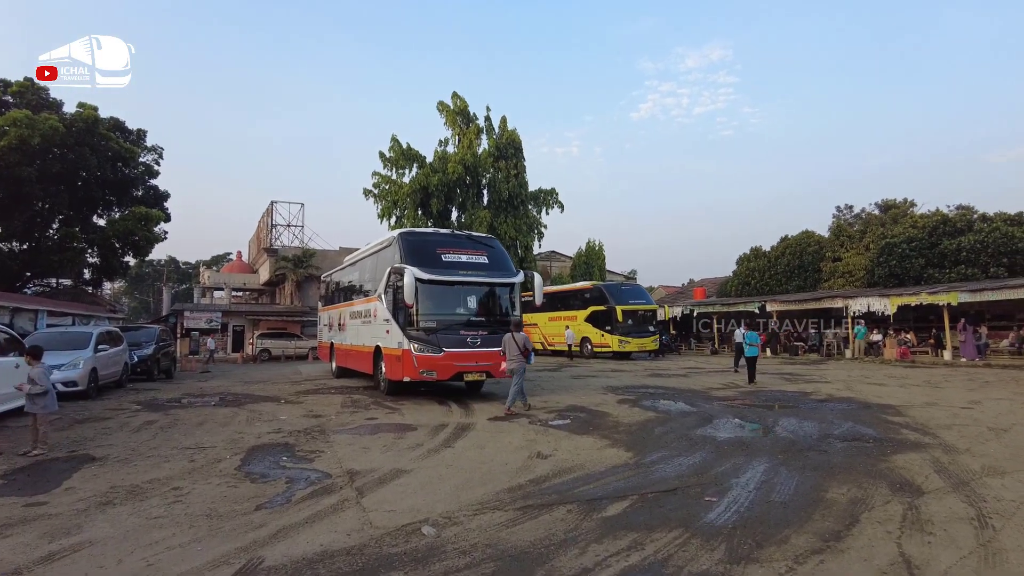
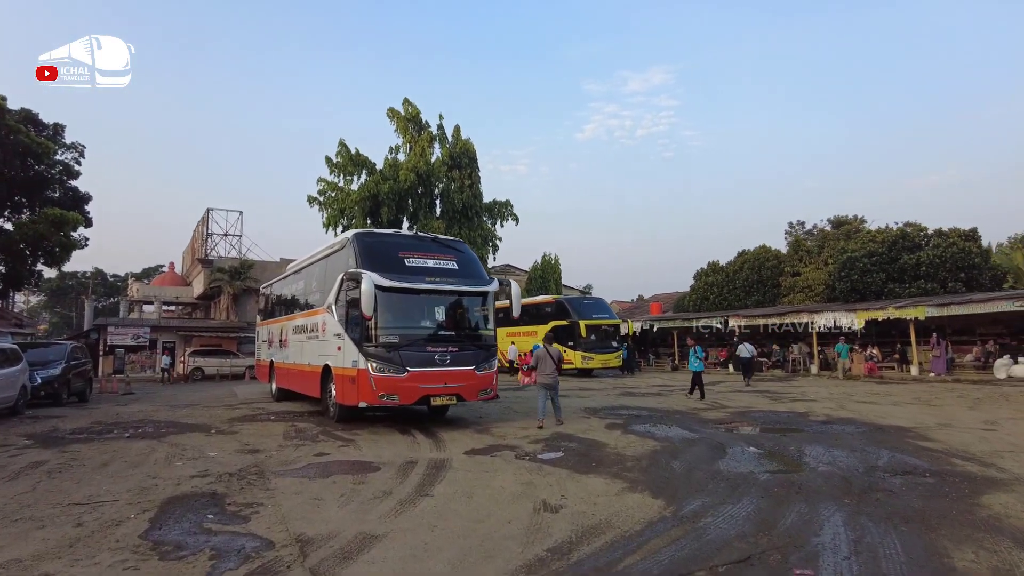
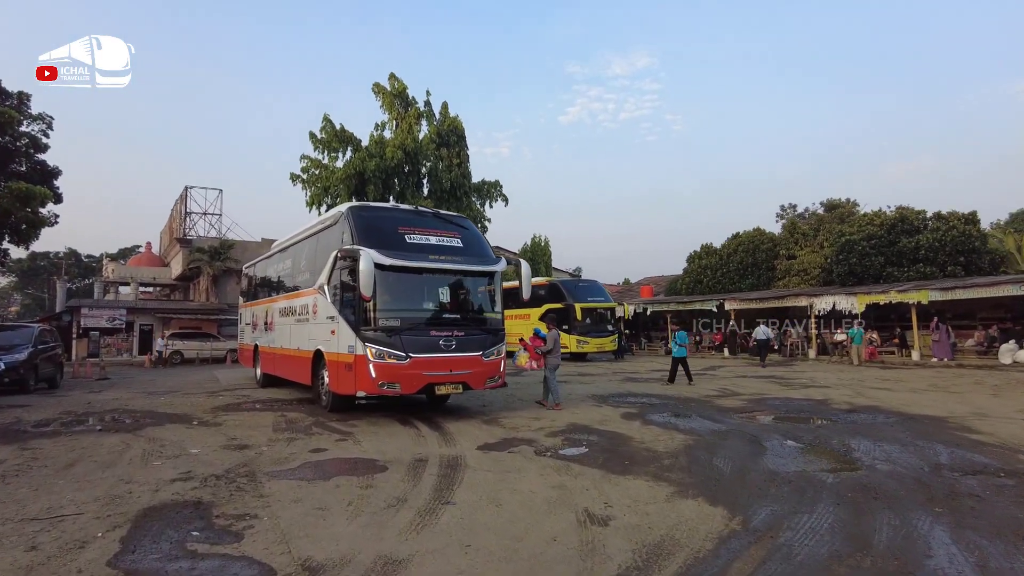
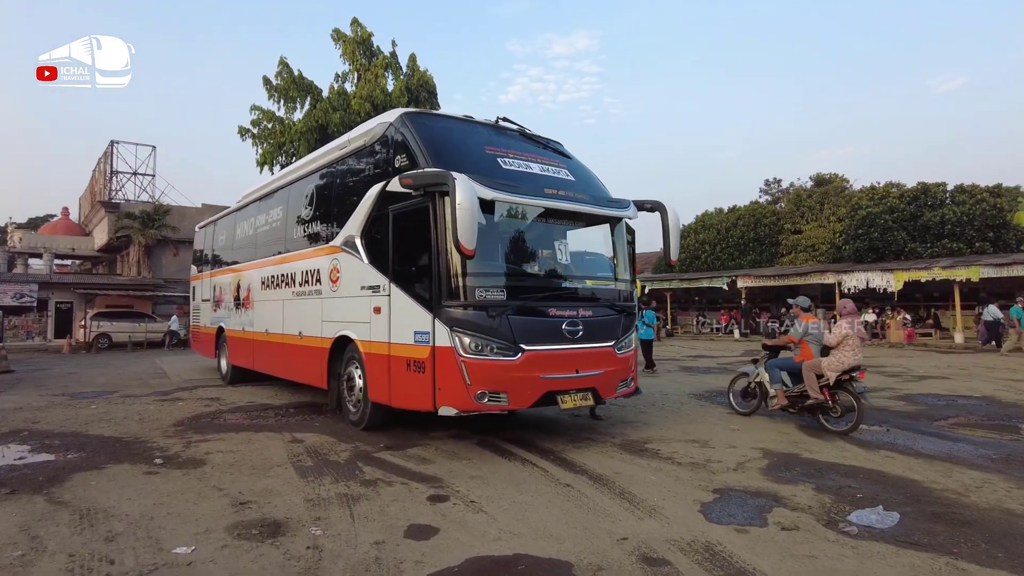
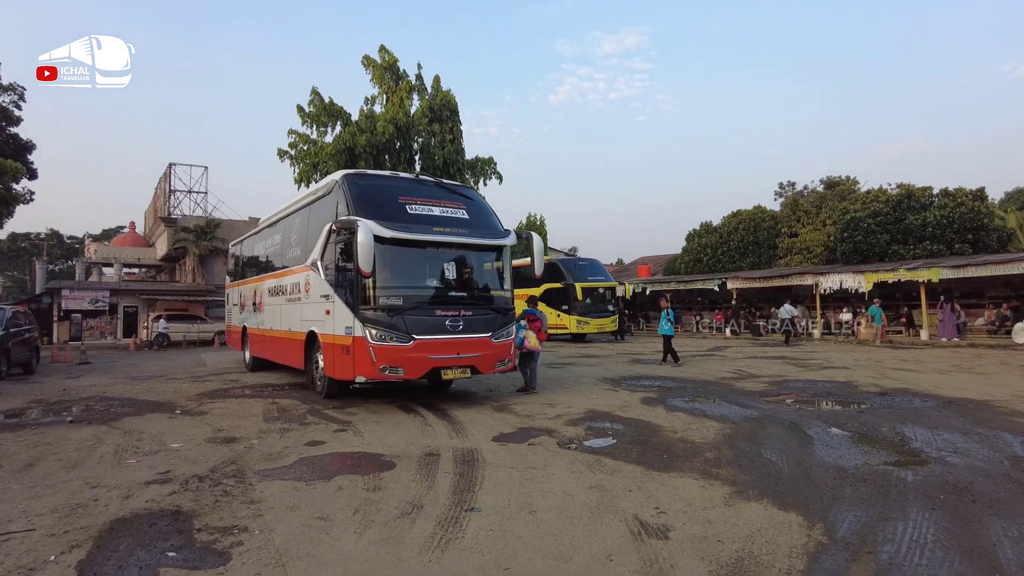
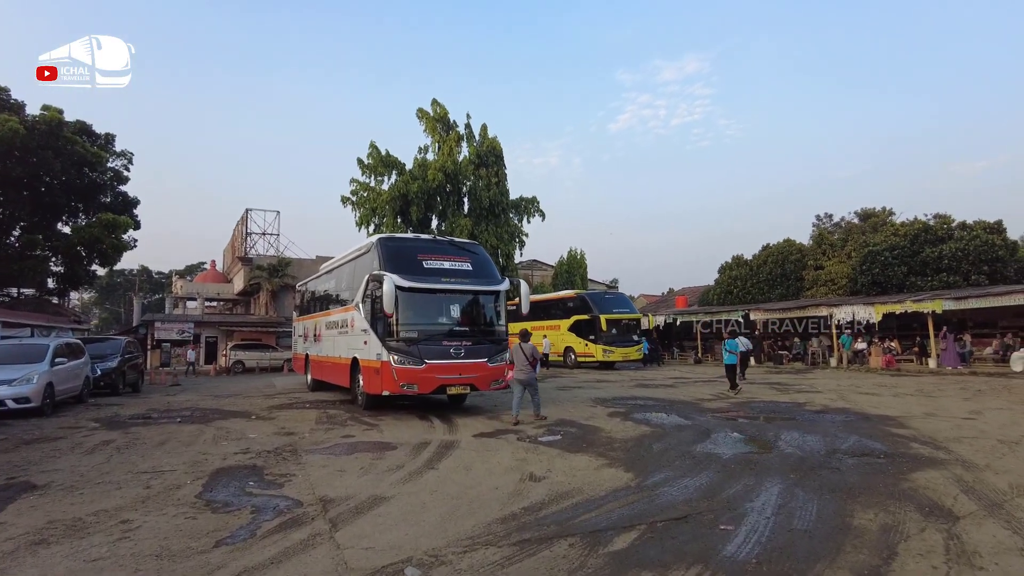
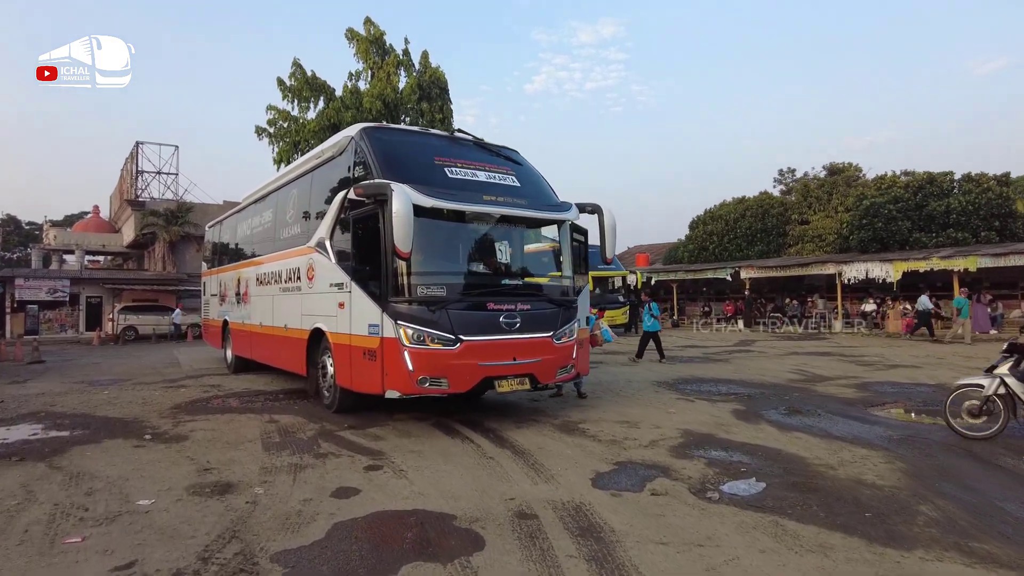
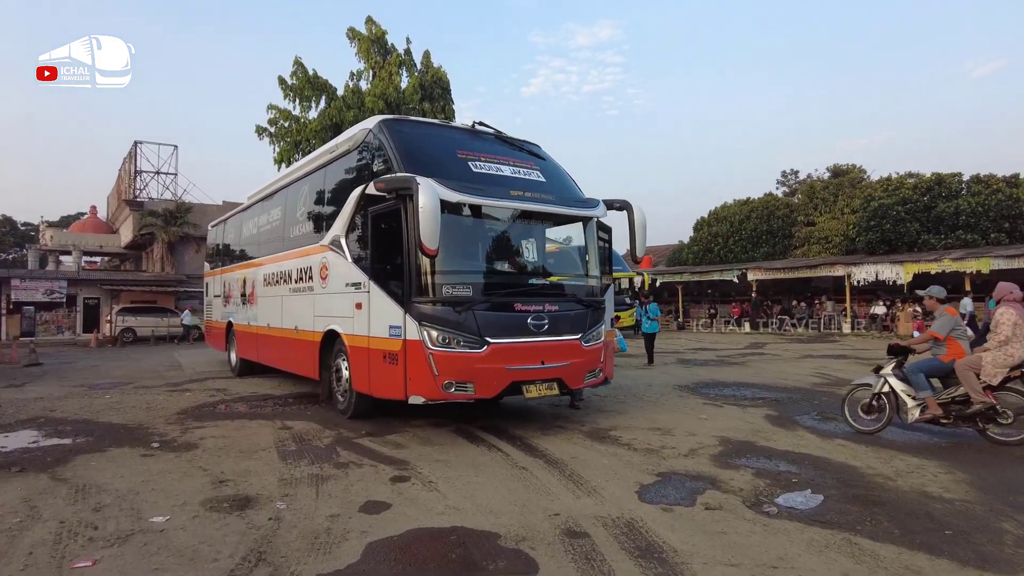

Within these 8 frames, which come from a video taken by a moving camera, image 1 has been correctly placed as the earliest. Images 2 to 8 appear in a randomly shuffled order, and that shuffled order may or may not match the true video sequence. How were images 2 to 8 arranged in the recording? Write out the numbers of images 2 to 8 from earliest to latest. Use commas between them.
6, 2, 3, 5, 7, 8, 4
